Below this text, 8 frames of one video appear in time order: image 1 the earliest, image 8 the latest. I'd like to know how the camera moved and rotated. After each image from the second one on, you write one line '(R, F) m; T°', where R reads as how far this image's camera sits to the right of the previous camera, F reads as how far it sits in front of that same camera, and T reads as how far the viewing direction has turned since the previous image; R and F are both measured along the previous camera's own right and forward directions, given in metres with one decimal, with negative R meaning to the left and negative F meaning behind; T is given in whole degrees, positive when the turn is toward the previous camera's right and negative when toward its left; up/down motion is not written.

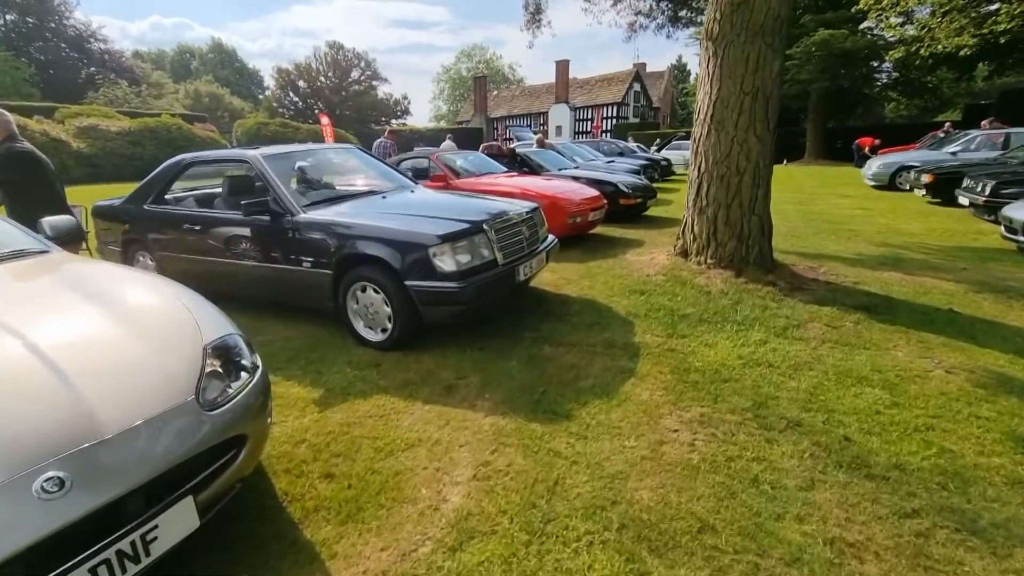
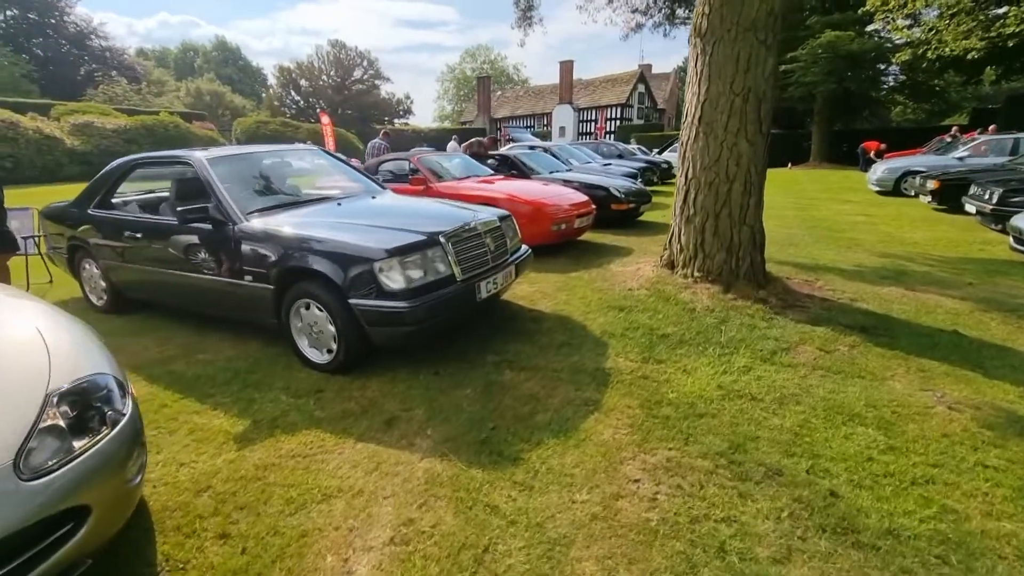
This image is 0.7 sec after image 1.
(+0.3, +0.3) m; 0°
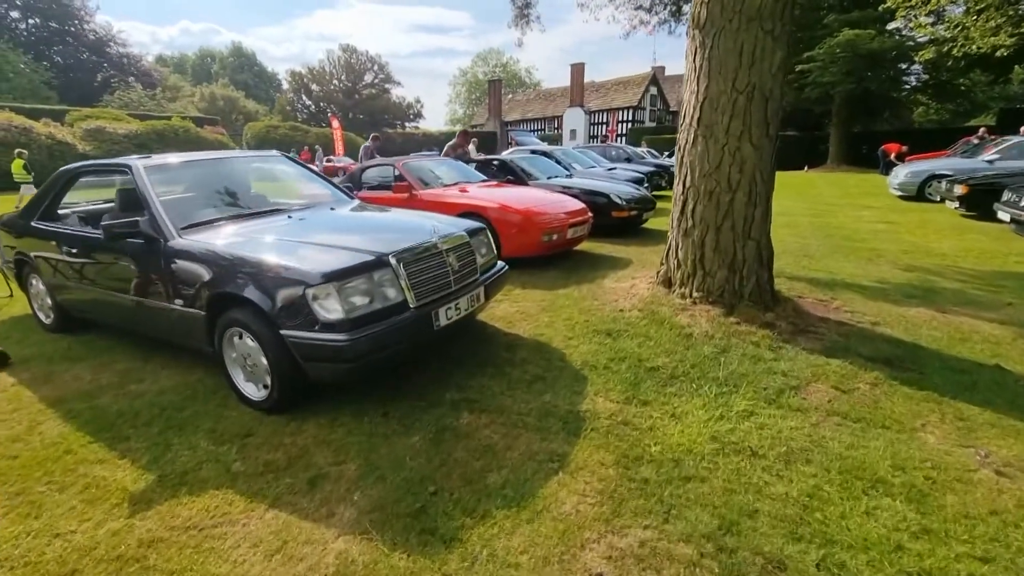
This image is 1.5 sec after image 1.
(+0.3, +0.5) m; -2°
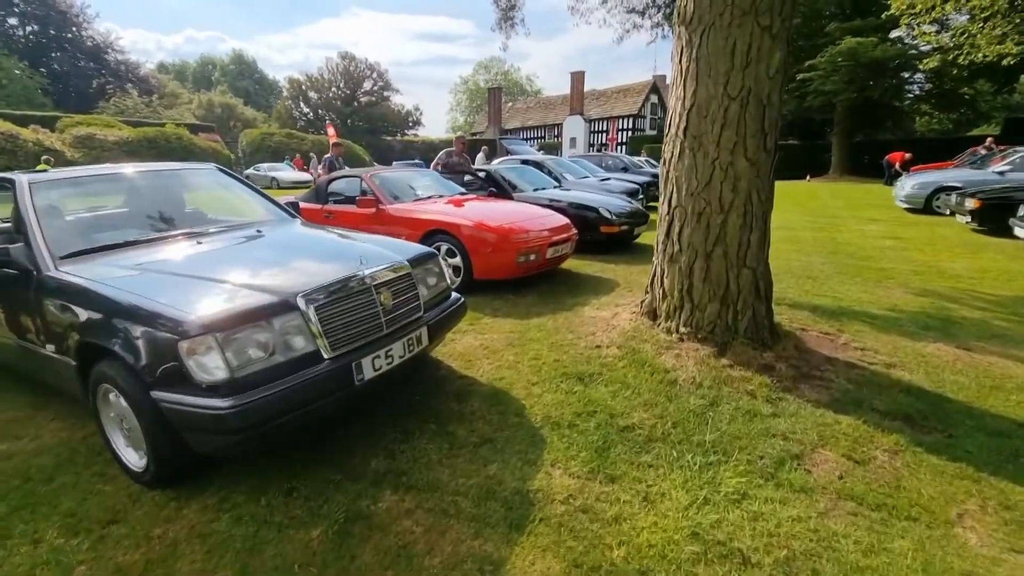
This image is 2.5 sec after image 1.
(+0.3, +0.6) m; 0°
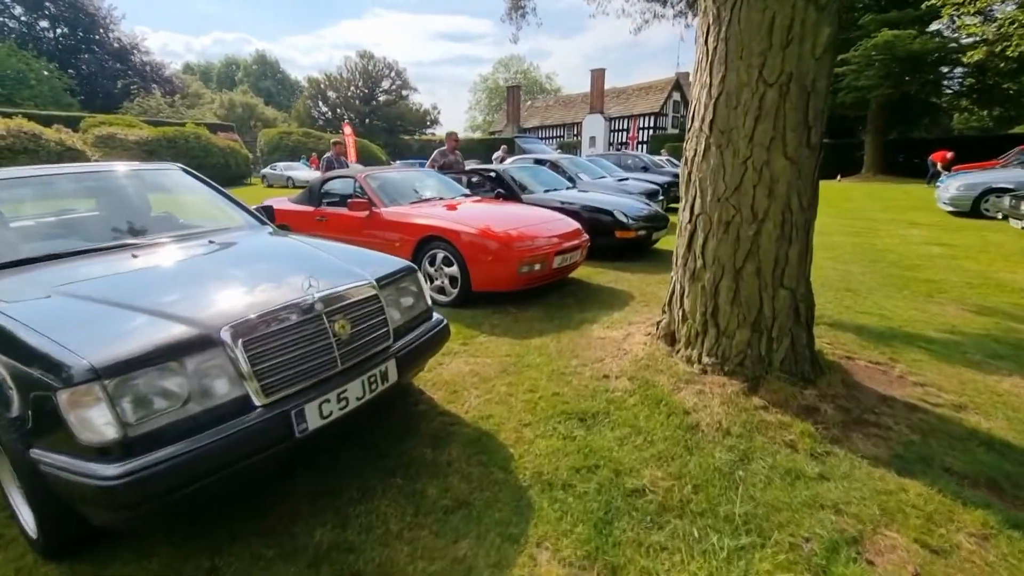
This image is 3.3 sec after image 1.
(+0.2, +0.5) m; -2°
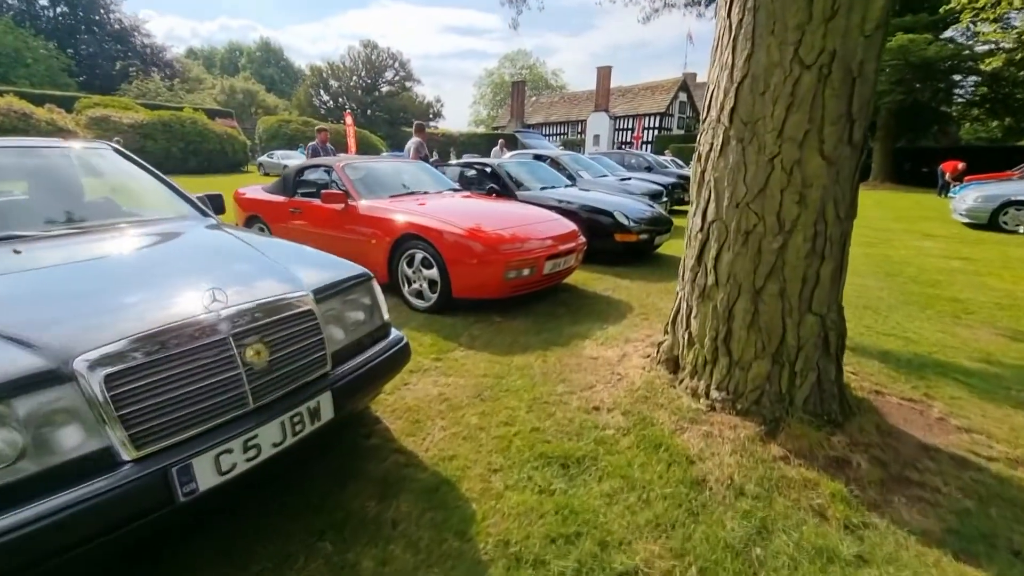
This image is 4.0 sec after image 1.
(+0.1, +0.5) m; 0°
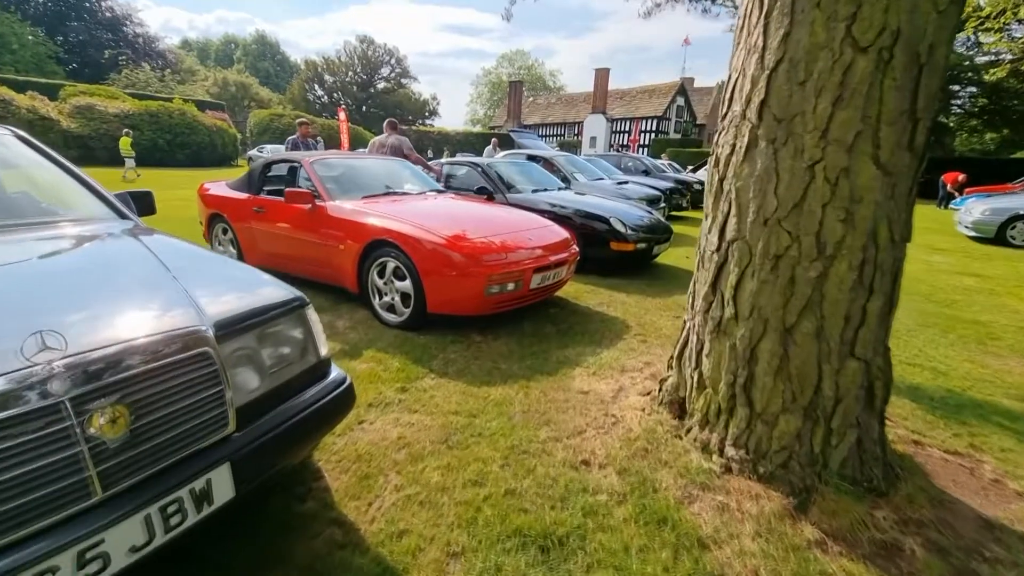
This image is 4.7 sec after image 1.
(+0.1, +0.5) m; +1°
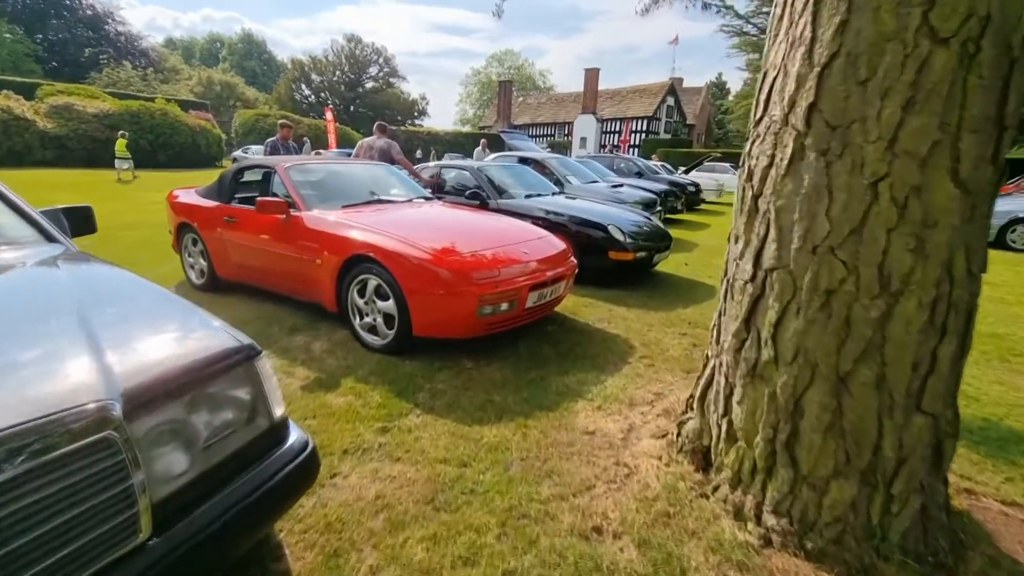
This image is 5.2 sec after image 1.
(0.0, +0.4) m; +1°
